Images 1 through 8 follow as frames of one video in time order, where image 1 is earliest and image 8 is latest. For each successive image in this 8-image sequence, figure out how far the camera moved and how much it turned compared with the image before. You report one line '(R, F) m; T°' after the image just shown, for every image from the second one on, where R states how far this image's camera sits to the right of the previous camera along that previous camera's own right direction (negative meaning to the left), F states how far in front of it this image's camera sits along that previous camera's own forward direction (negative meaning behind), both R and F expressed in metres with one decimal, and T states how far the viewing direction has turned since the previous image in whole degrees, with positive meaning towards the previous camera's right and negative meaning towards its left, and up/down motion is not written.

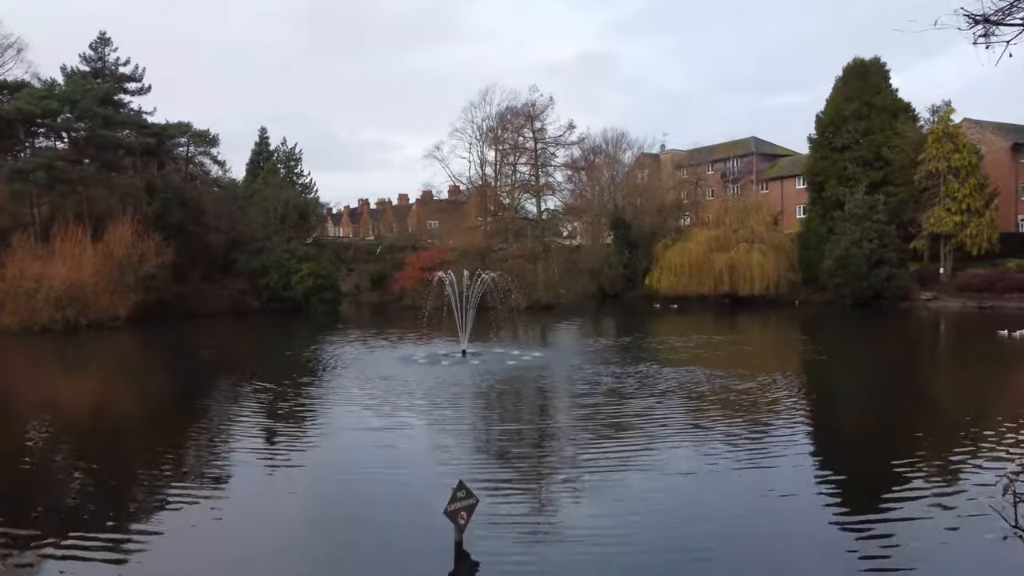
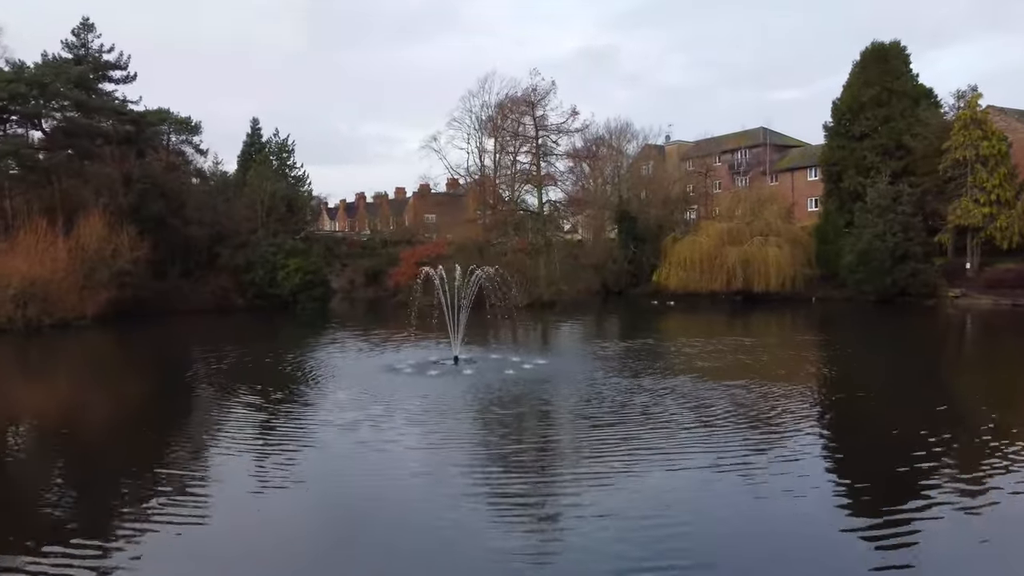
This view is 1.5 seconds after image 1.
(0.0, +1.8) m; 0°
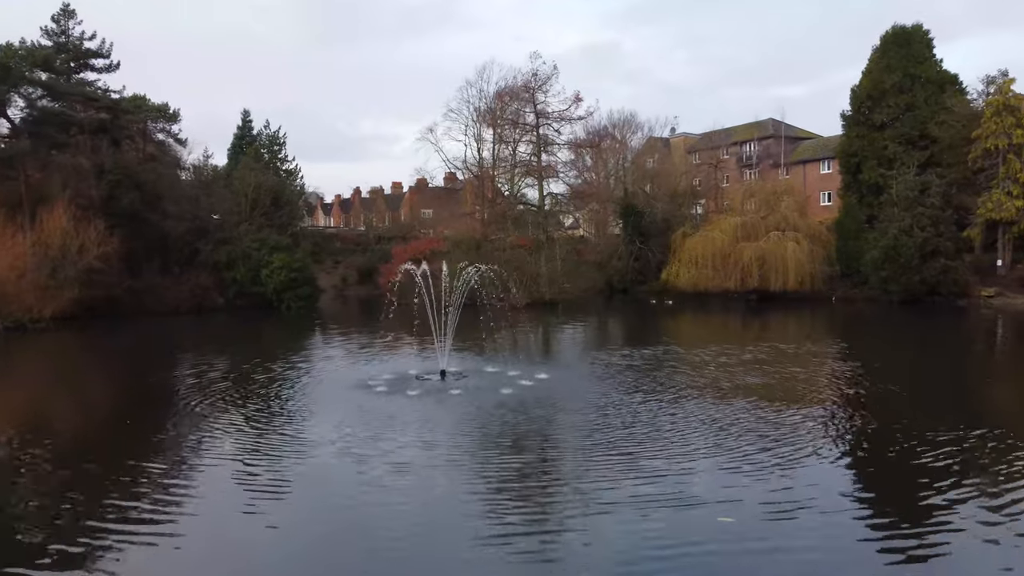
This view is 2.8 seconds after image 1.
(0.0, +1.9) m; 0°
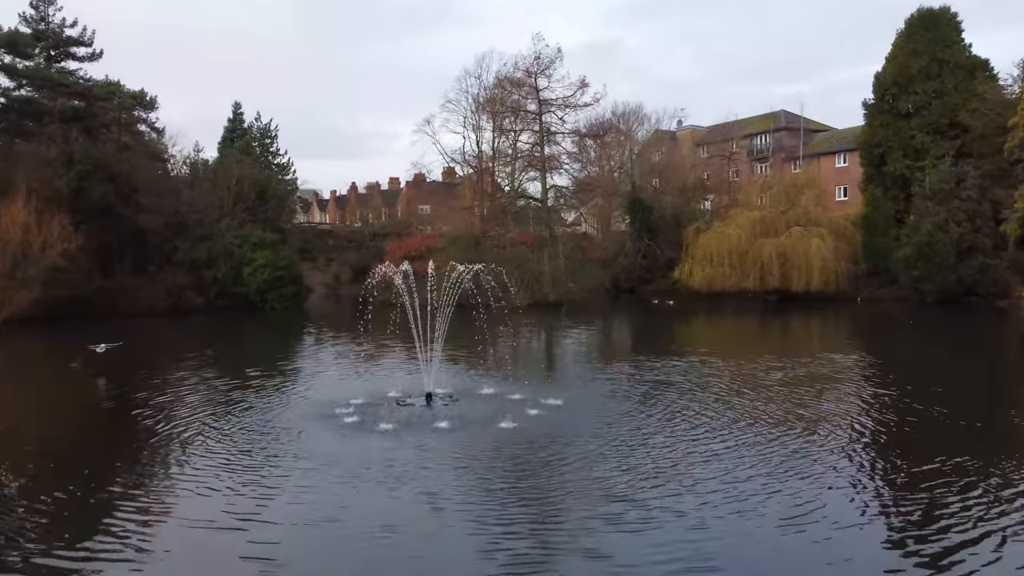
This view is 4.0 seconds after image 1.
(0.0, +1.9) m; 0°
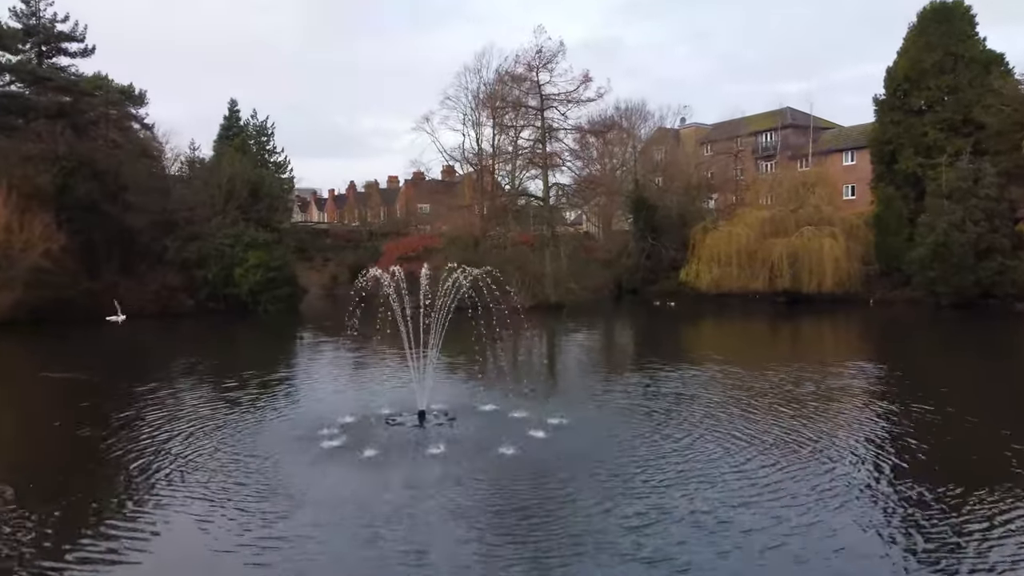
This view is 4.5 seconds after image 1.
(0.0, +0.8) m; 0°
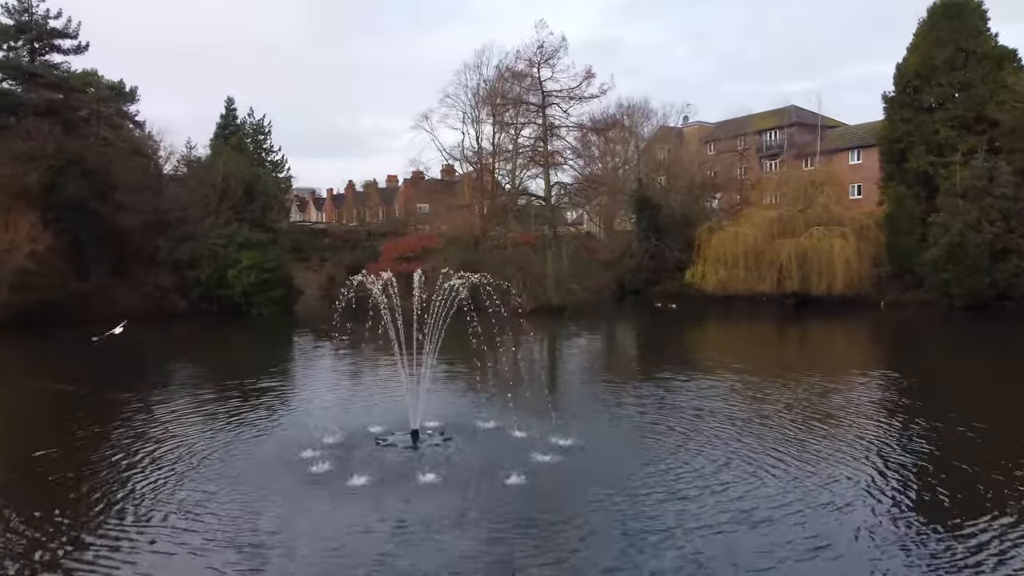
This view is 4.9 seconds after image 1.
(0.0, +0.7) m; 0°
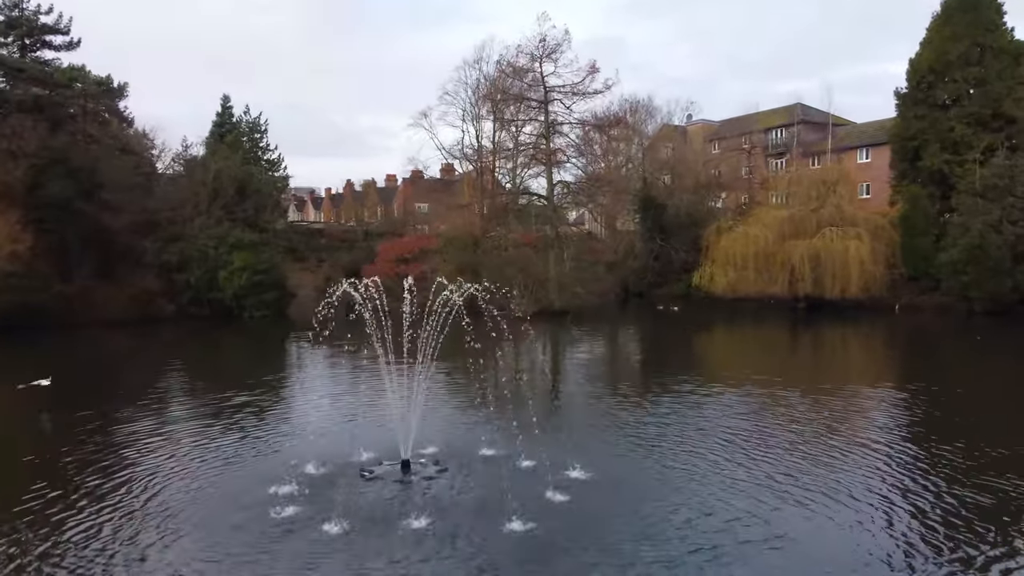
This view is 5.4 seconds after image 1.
(0.0, +0.9) m; 0°
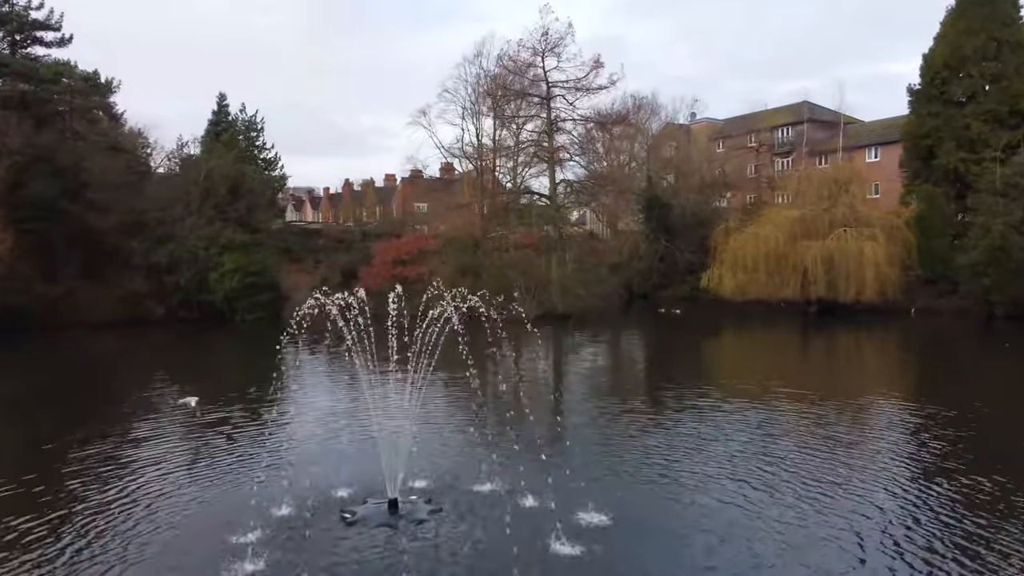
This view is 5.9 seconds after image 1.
(0.0, +0.8) m; 0°
